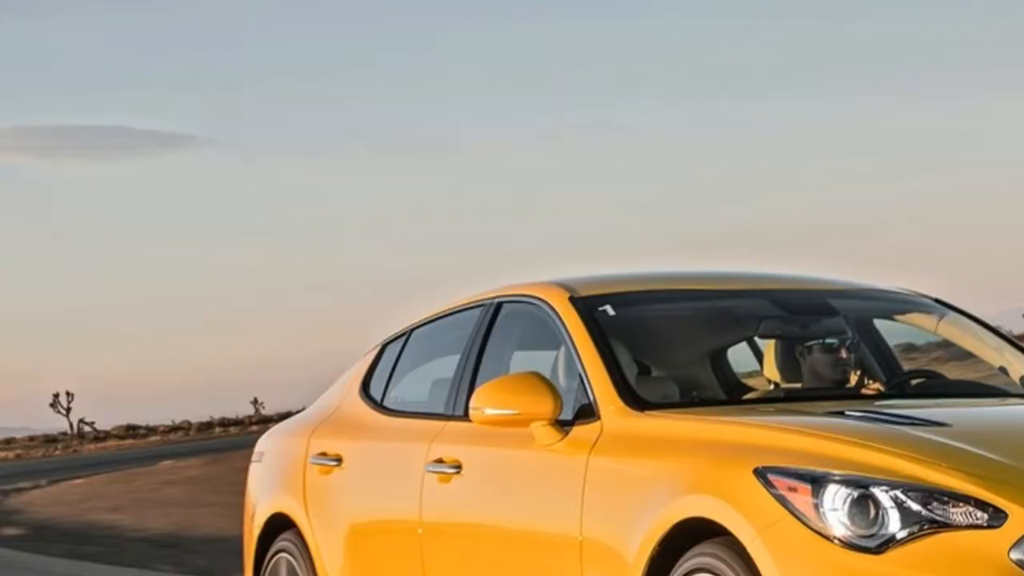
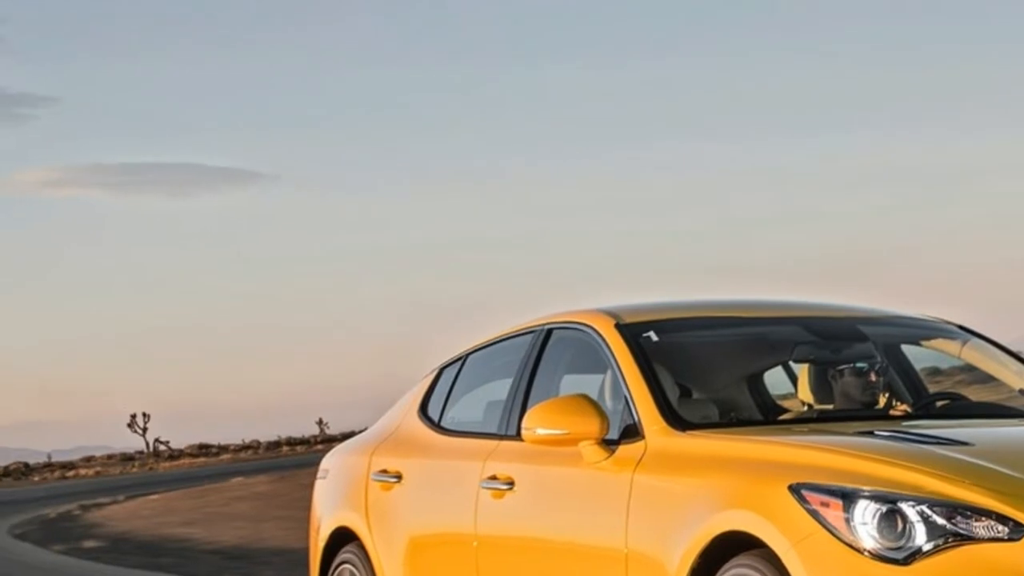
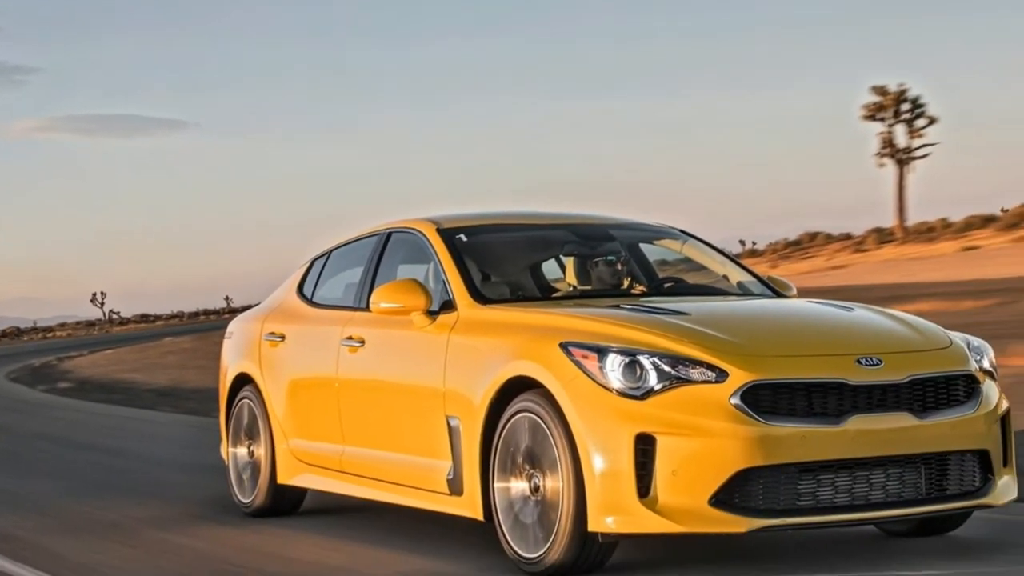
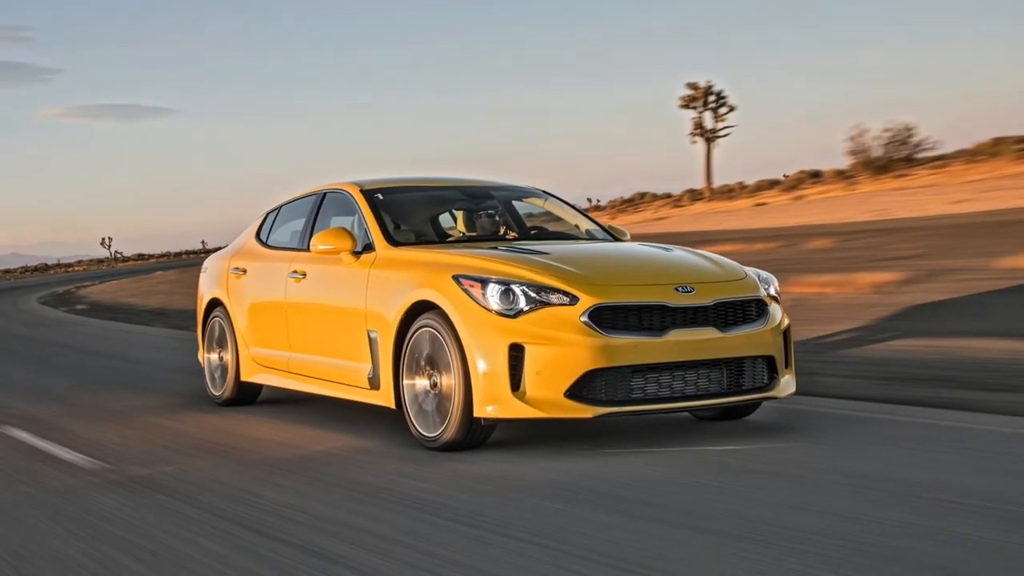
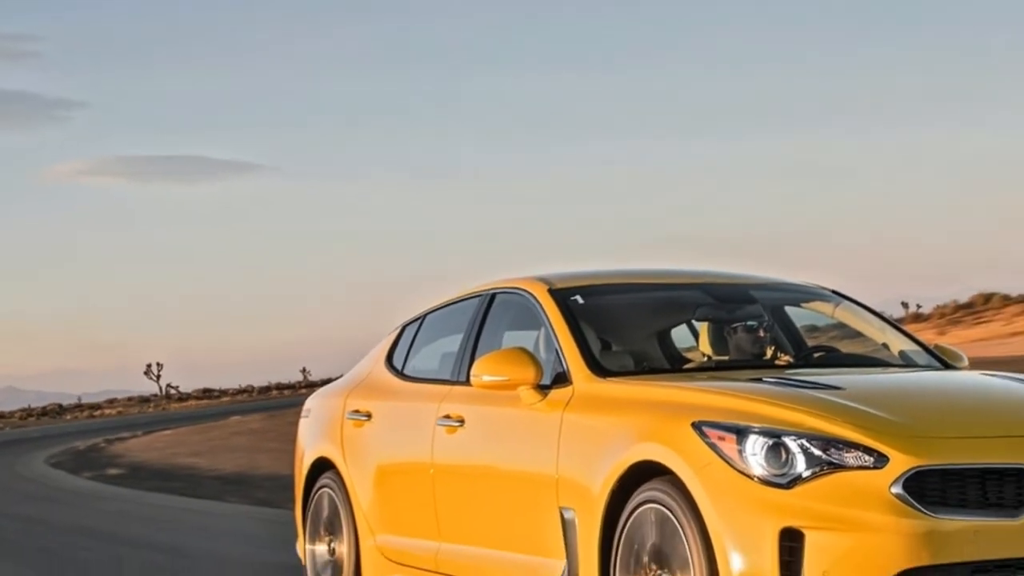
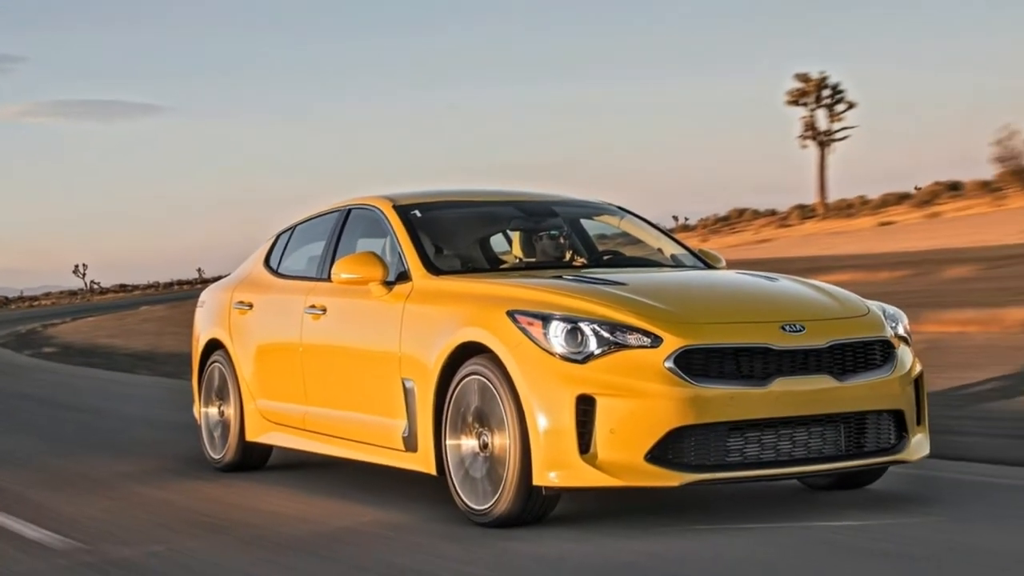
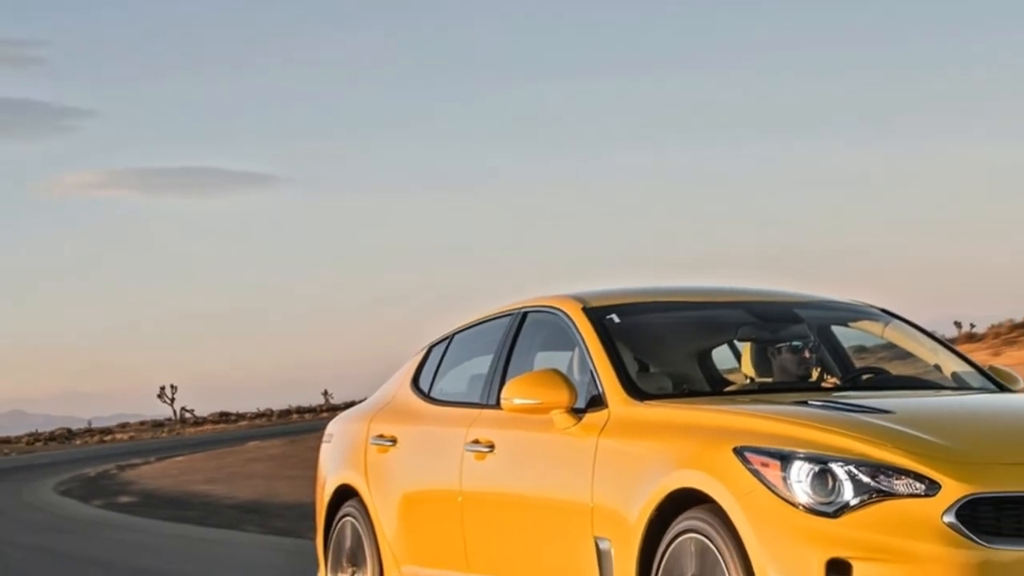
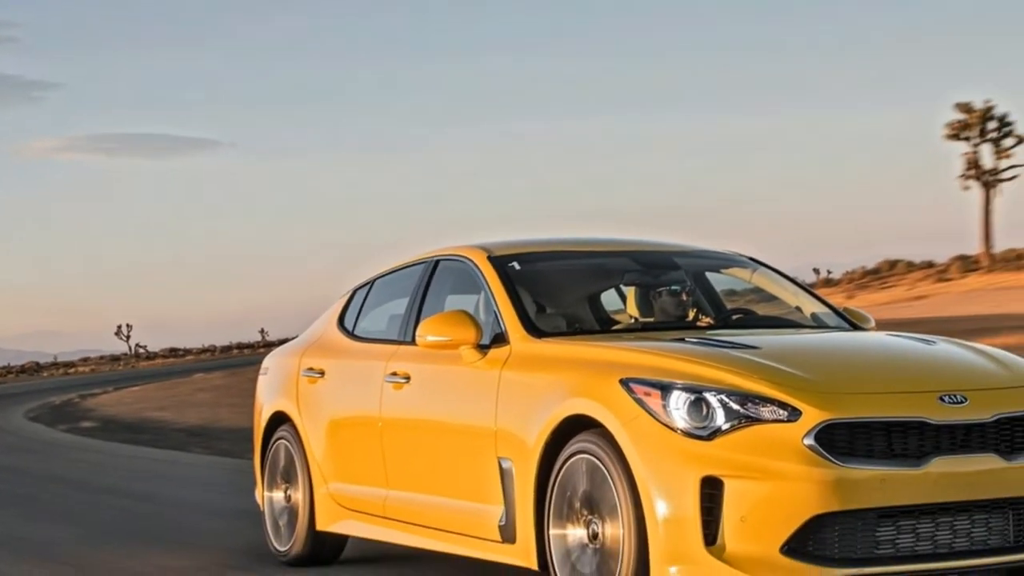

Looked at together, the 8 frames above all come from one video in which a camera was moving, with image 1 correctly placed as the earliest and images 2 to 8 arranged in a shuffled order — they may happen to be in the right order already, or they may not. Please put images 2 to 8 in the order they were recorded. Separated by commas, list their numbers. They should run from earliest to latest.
2, 7, 5, 8, 3, 6, 4
